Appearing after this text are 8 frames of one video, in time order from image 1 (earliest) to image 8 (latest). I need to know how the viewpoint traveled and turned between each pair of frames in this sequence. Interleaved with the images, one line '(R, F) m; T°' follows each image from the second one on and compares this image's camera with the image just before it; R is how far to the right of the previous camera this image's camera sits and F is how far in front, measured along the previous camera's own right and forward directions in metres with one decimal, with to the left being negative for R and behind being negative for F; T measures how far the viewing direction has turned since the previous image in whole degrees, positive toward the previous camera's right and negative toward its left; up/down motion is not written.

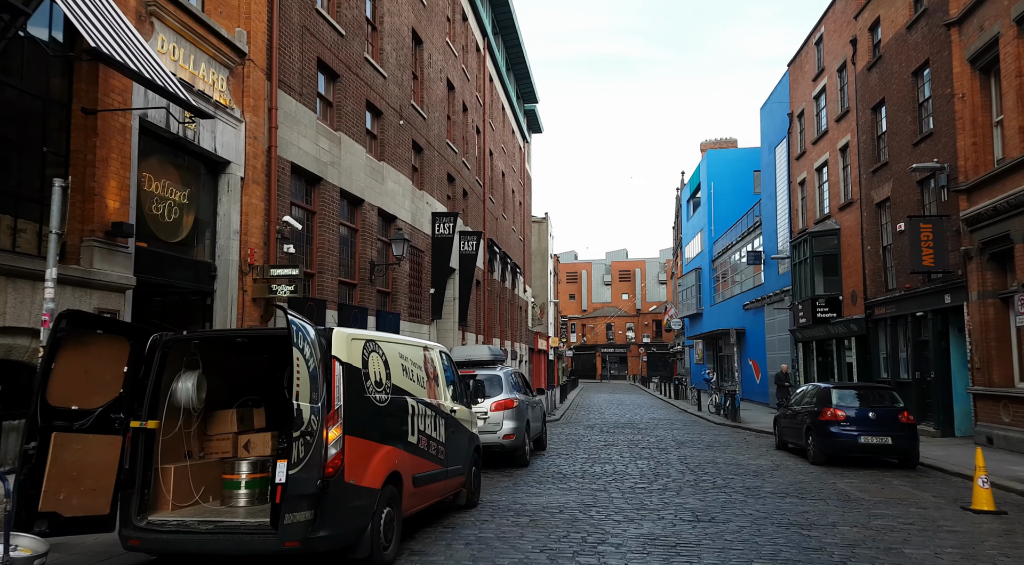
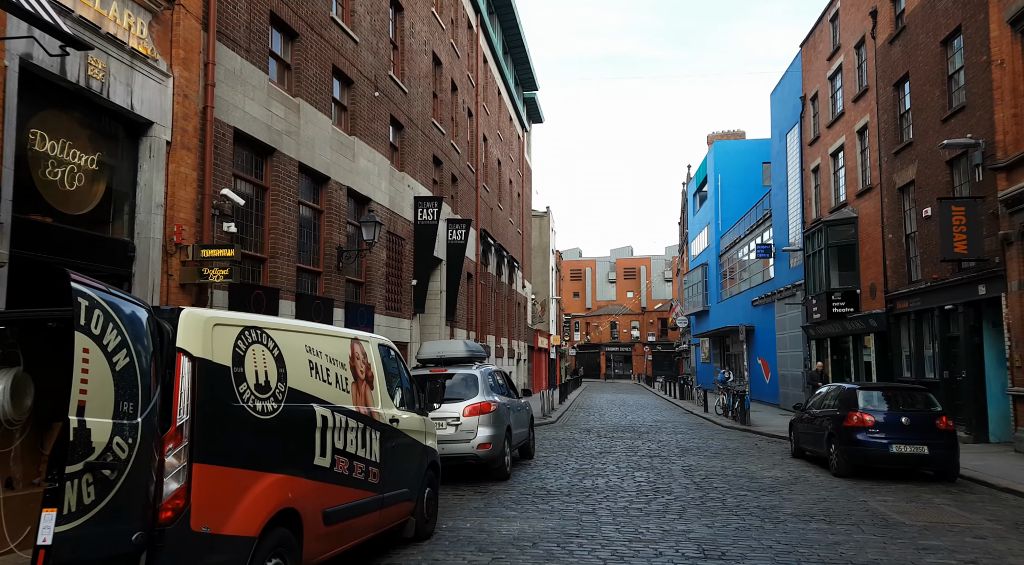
(+0.4, +1.9) m; 0°
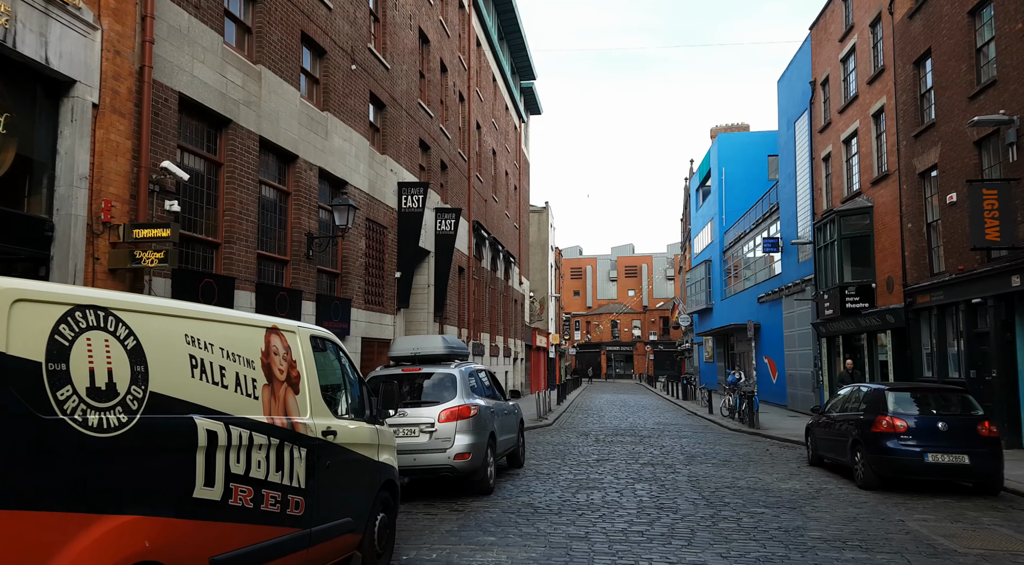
(+0.2, +1.5) m; 0°
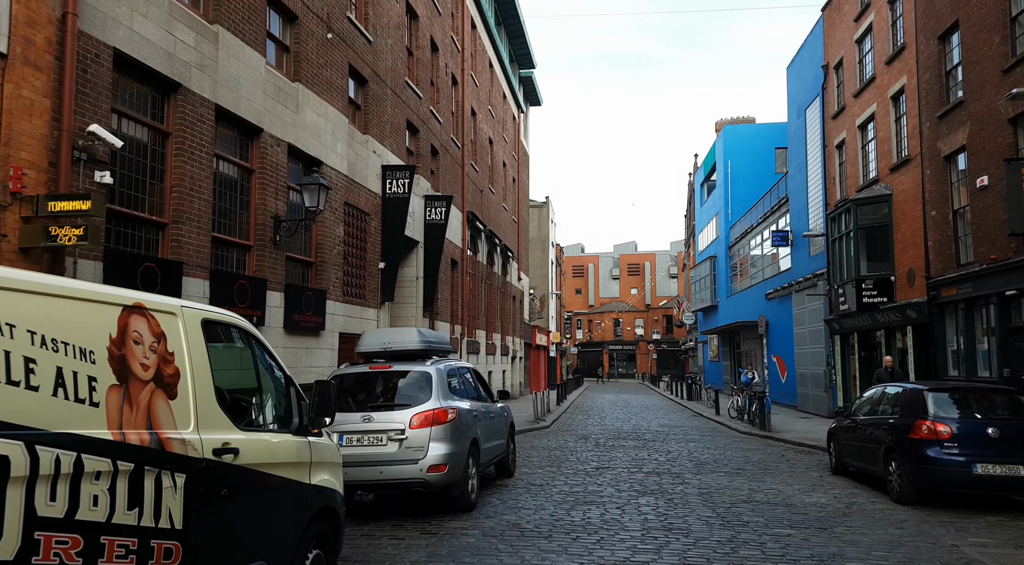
(+0.2, +1.4) m; 0°
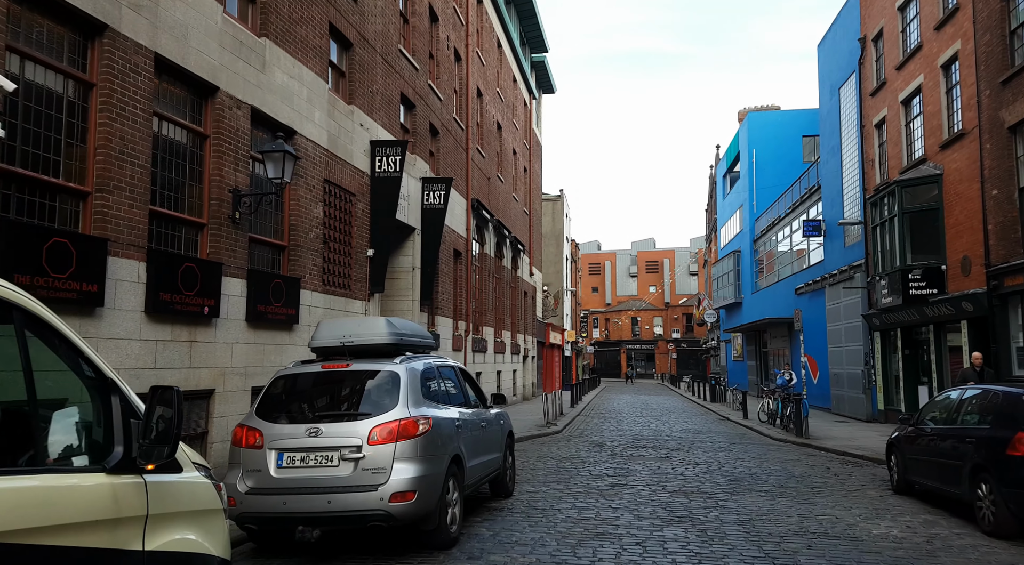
(+0.3, +1.9) m; -1°
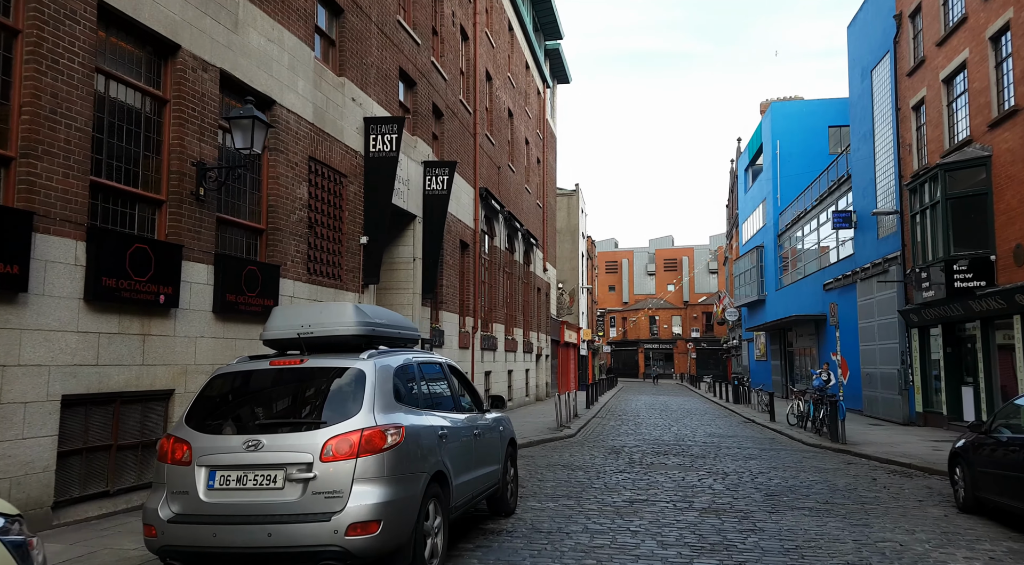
(+0.2, +1.4) m; -1°
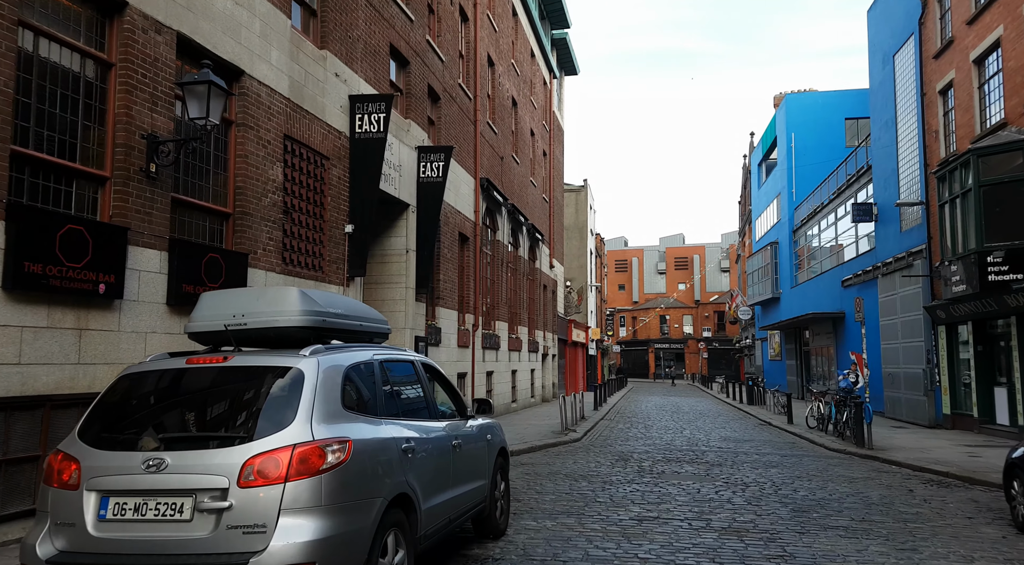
(+0.2, +1.2) m; -1°
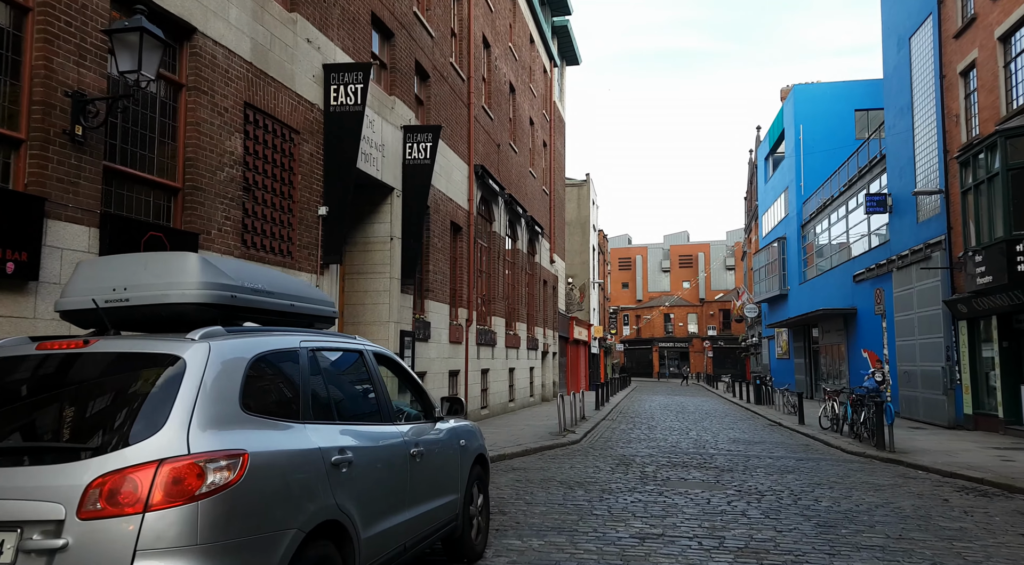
(+0.2, +1.2) m; 0°
